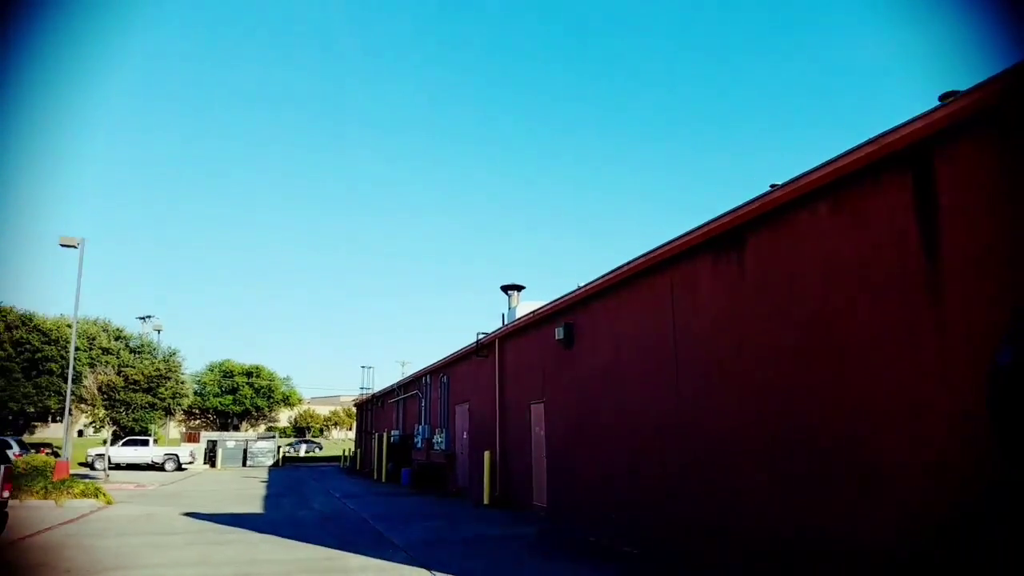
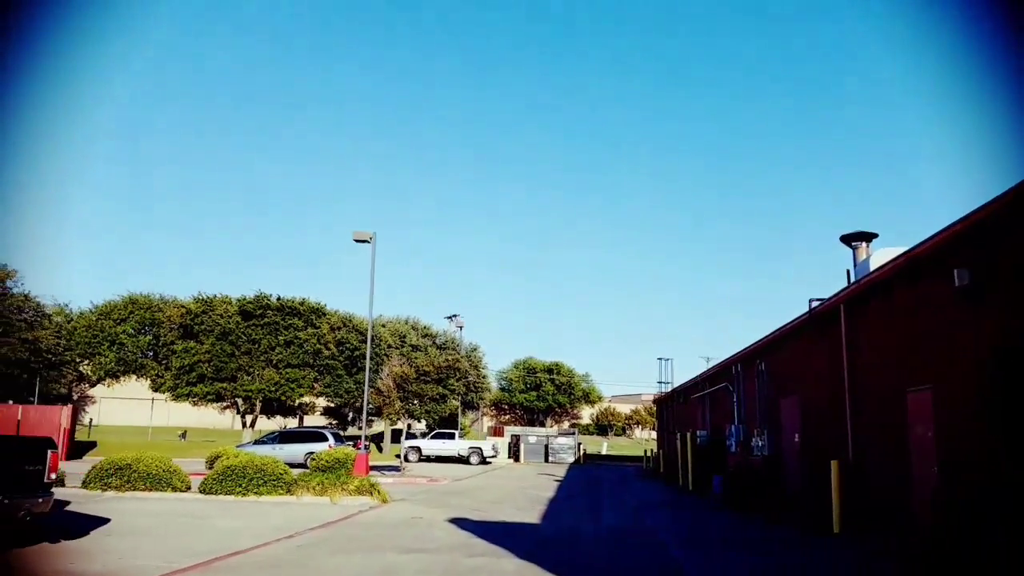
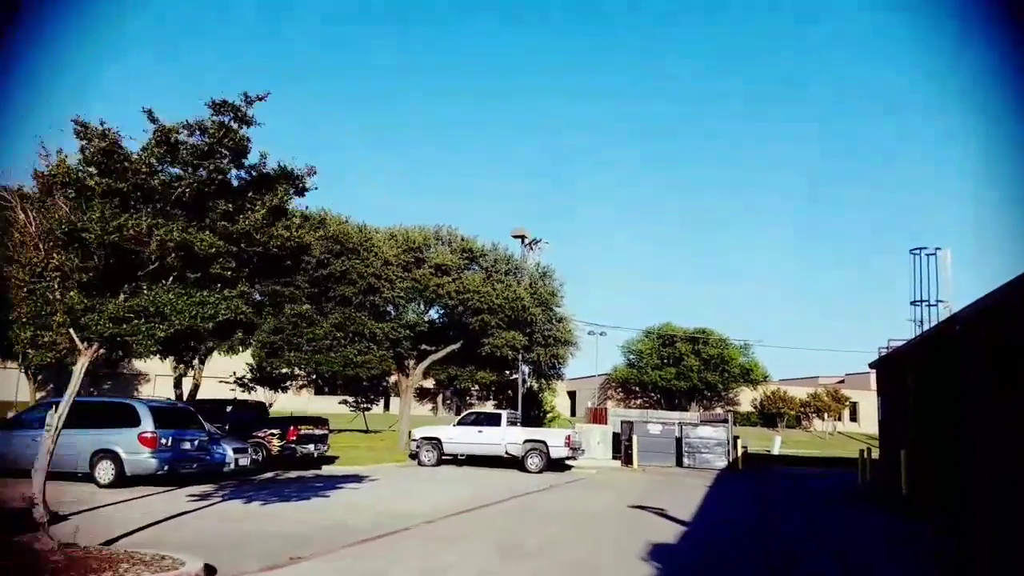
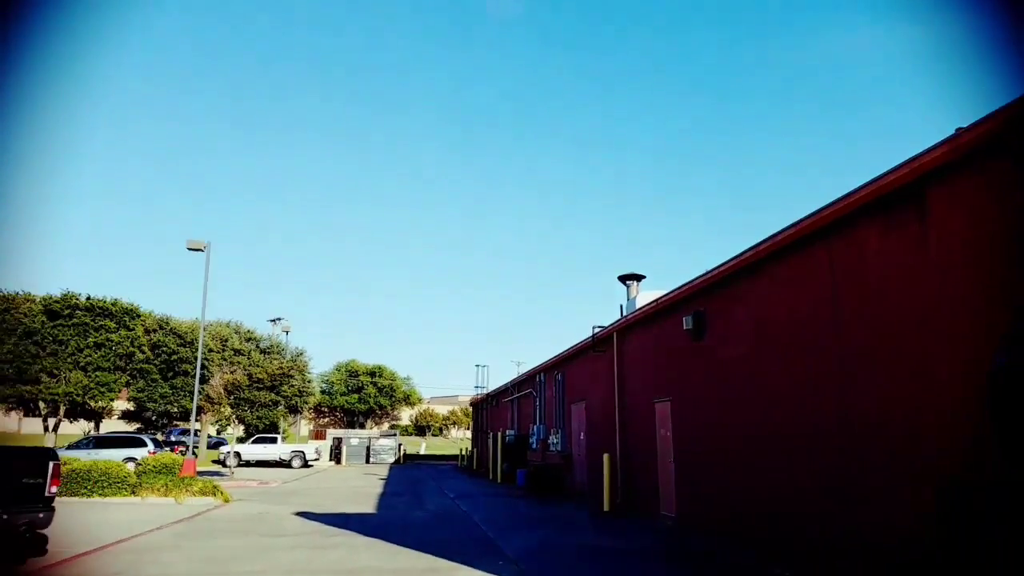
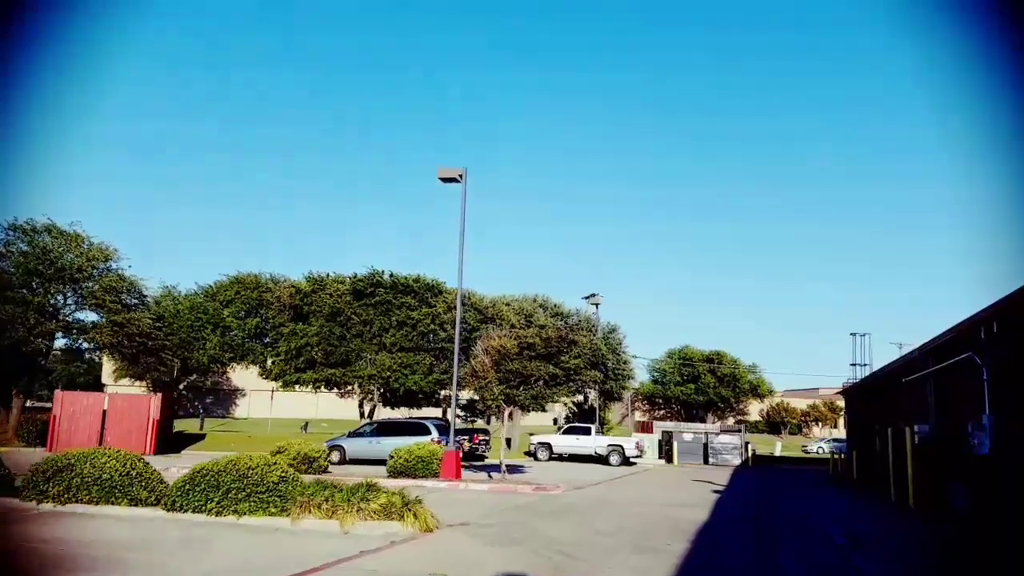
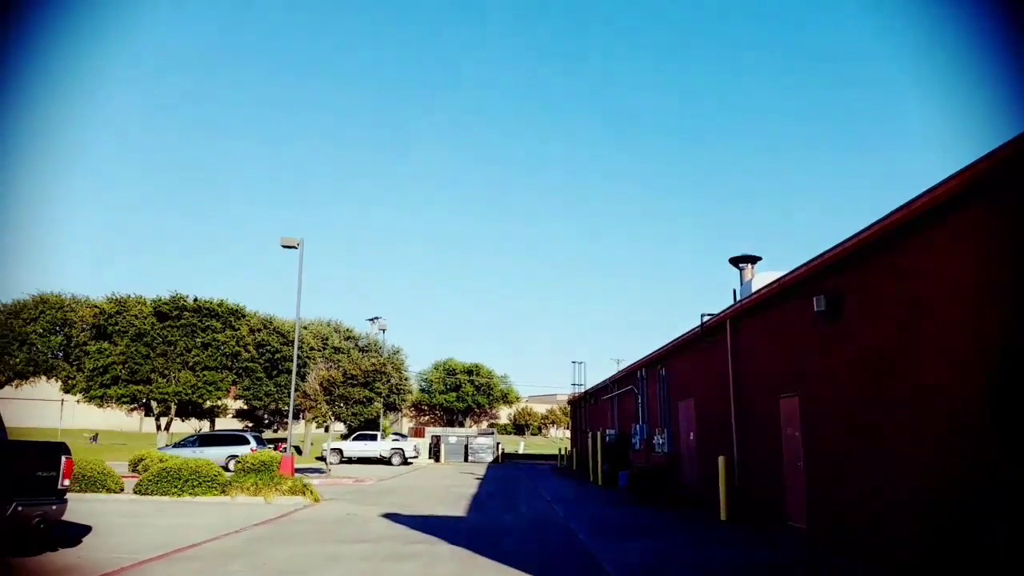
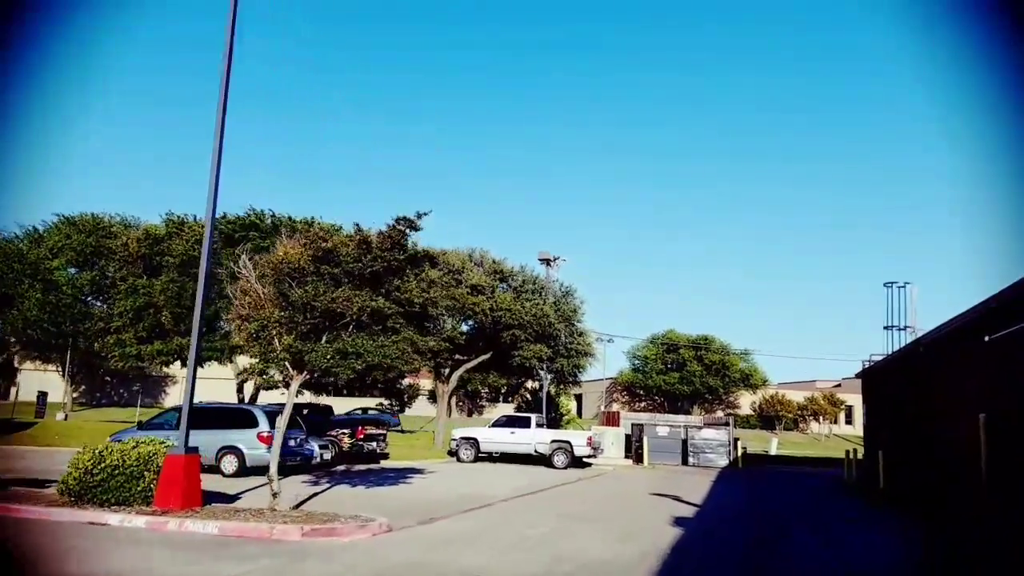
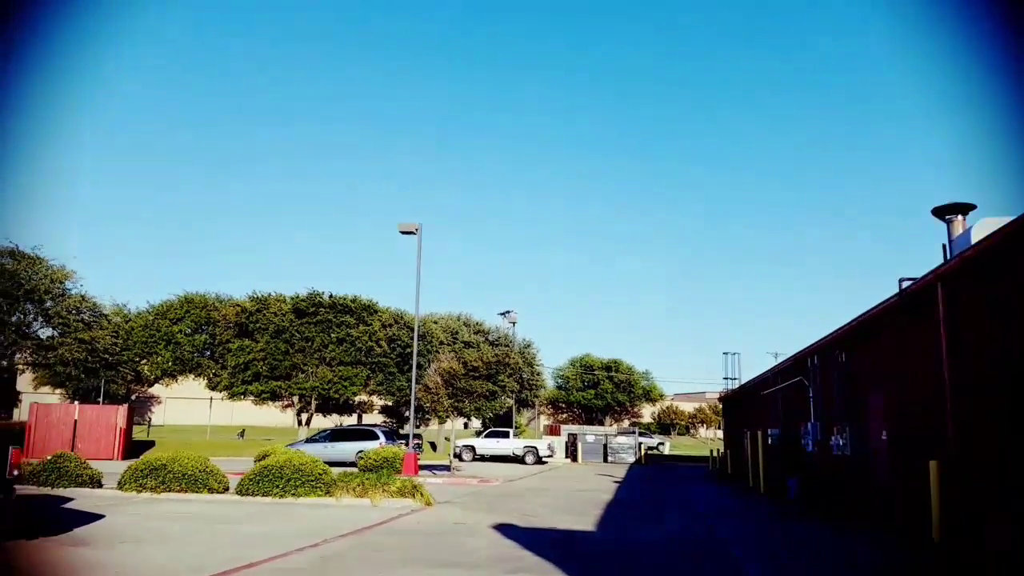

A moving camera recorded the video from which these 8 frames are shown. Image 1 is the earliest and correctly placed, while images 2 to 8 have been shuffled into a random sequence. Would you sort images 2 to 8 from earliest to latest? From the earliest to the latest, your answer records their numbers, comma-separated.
4, 6, 2, 8, 5, 7, 3
